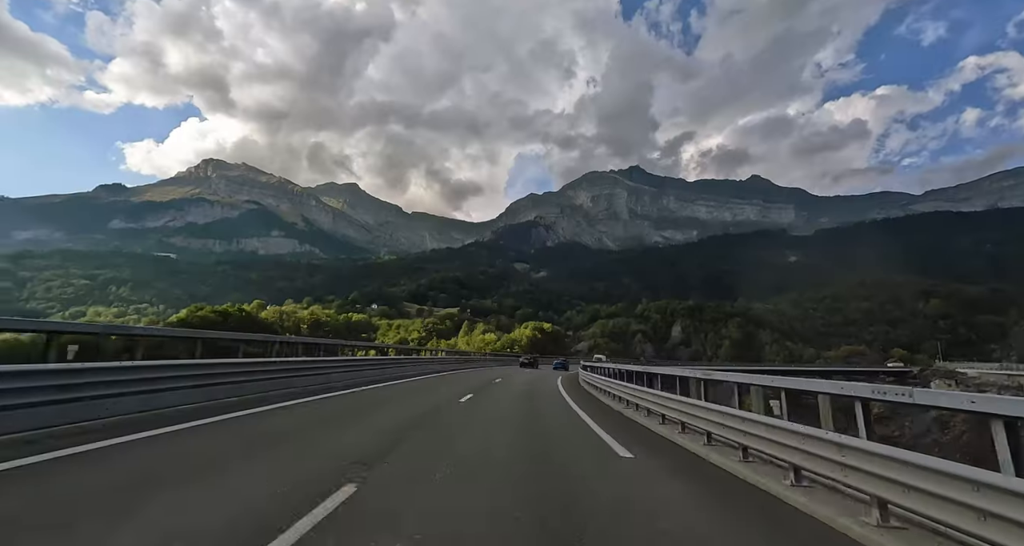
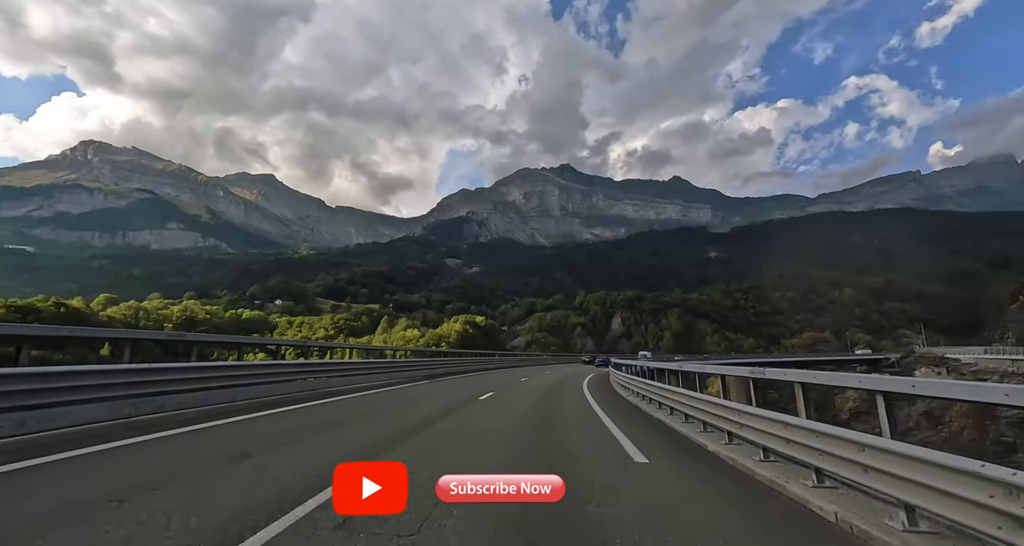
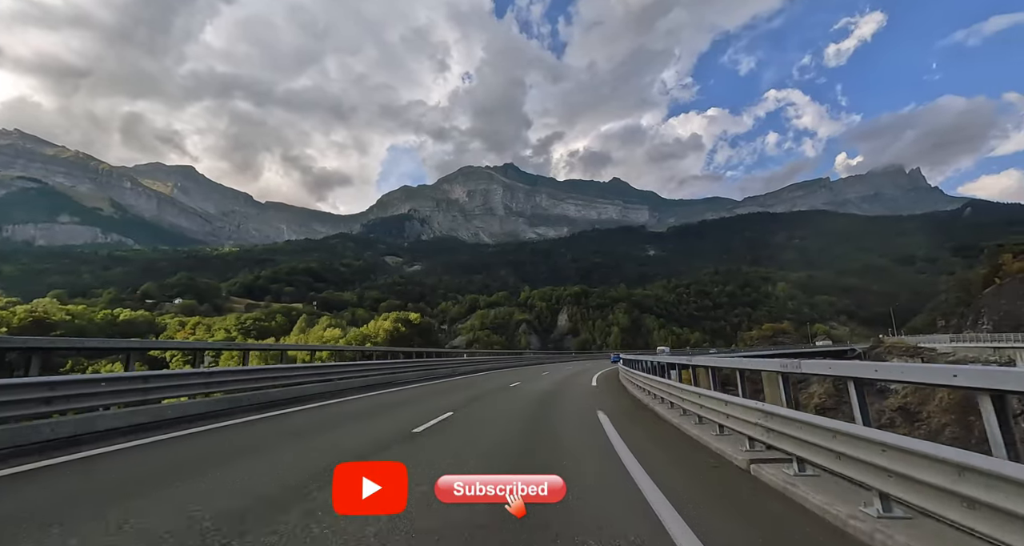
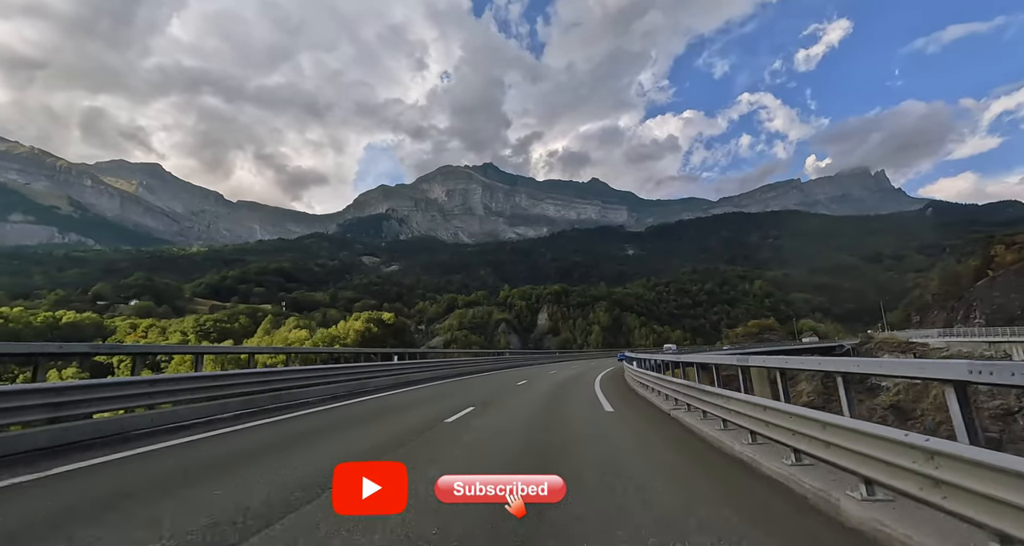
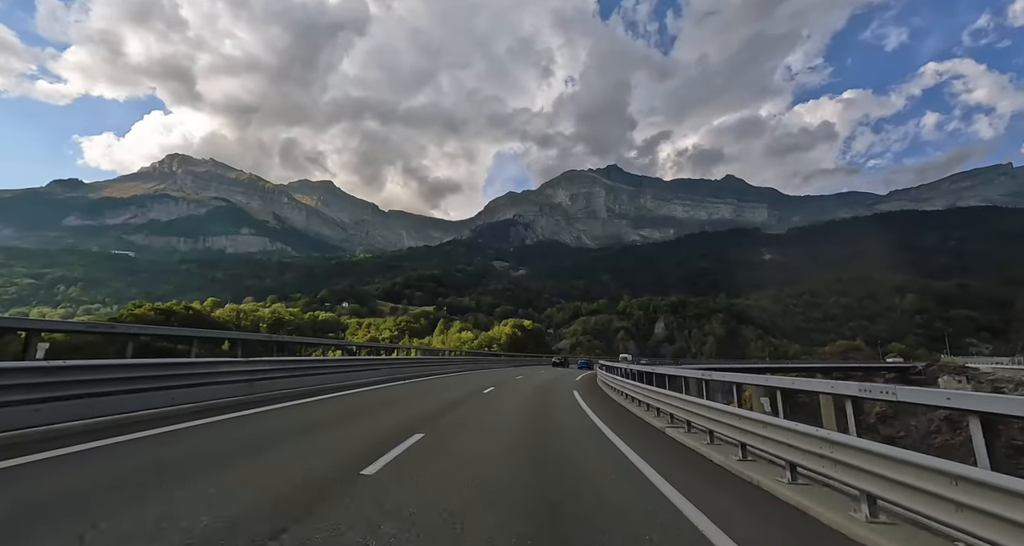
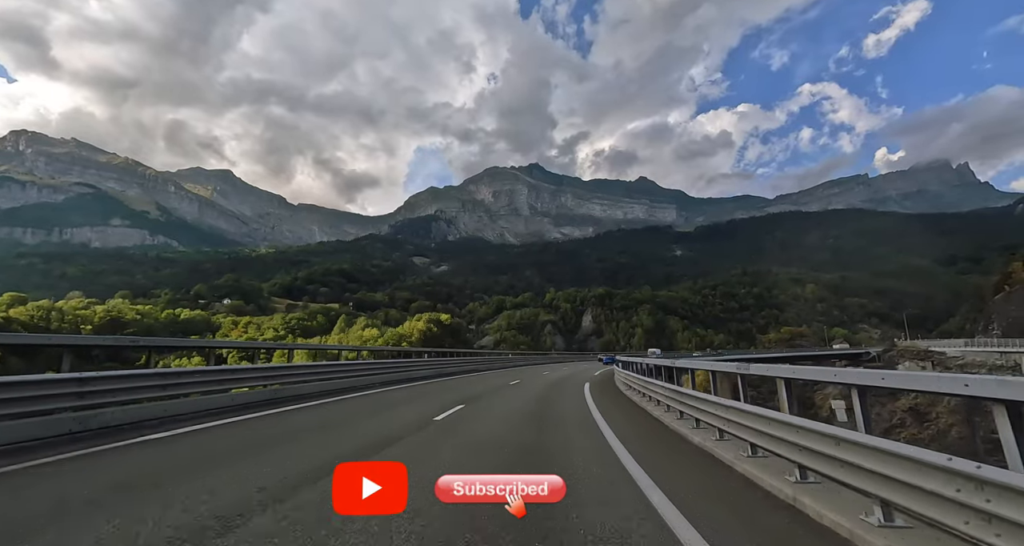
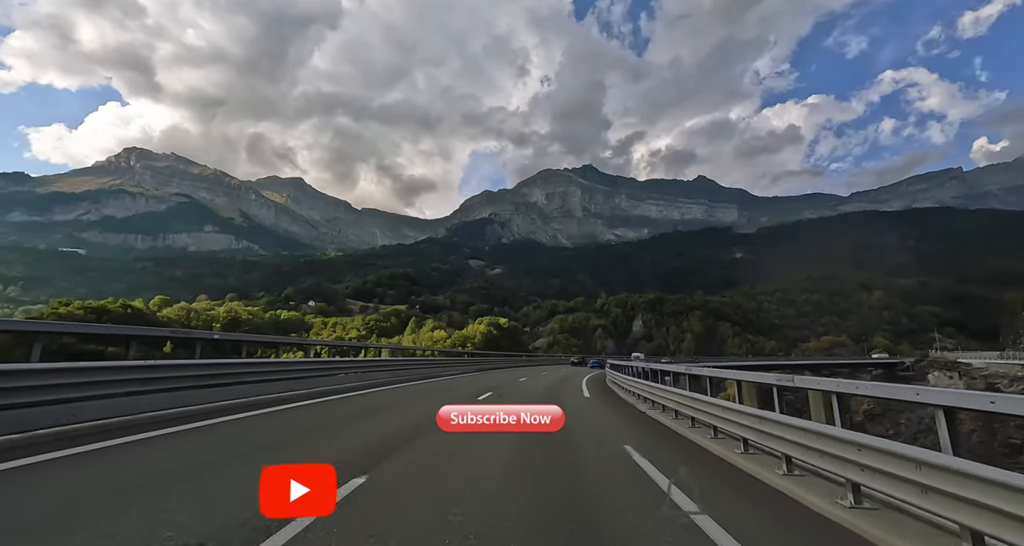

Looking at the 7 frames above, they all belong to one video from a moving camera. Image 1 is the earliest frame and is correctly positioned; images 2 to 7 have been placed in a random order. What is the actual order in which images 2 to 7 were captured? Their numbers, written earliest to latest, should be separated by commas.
5, 7, 2, 6, 3, 4
